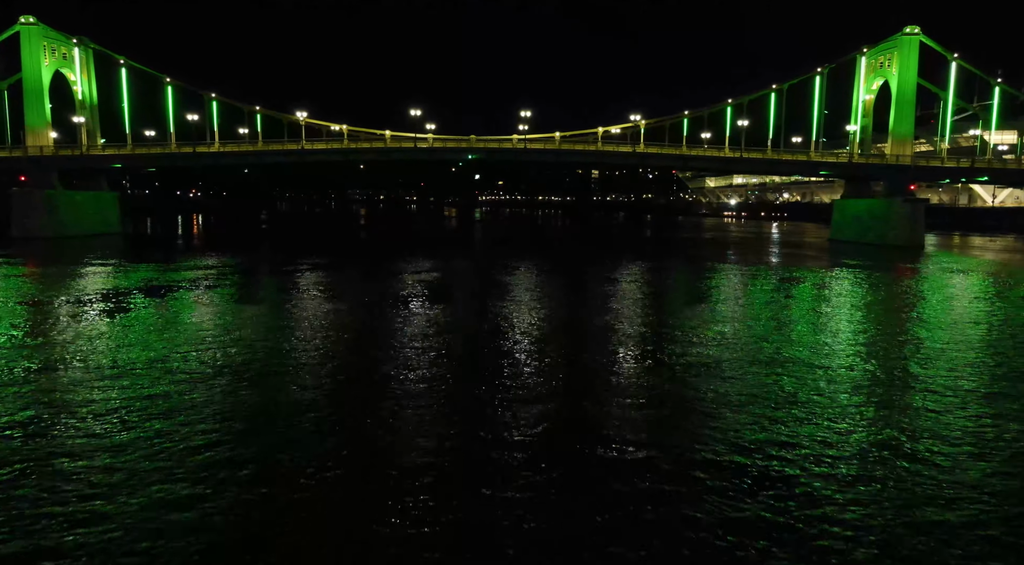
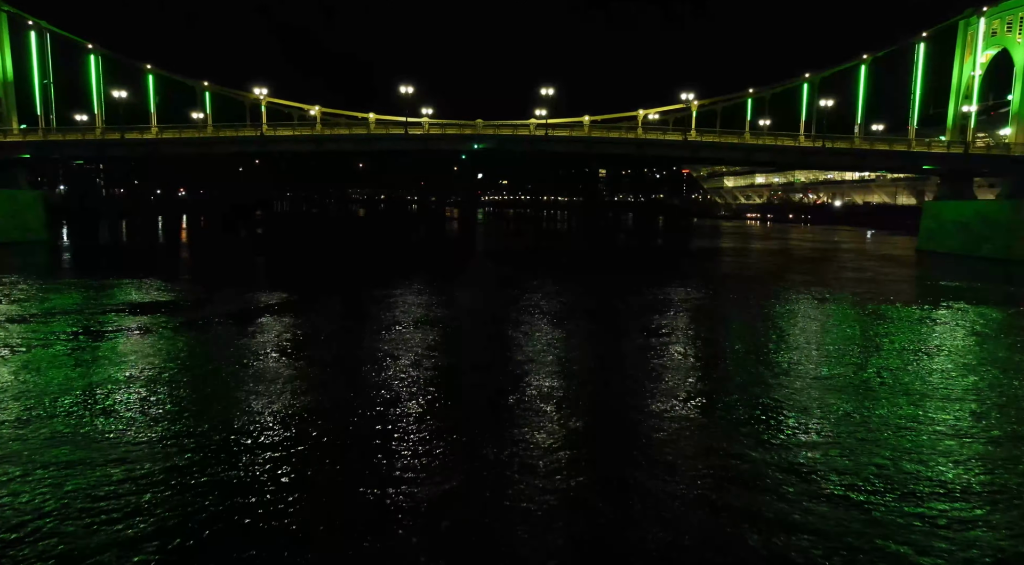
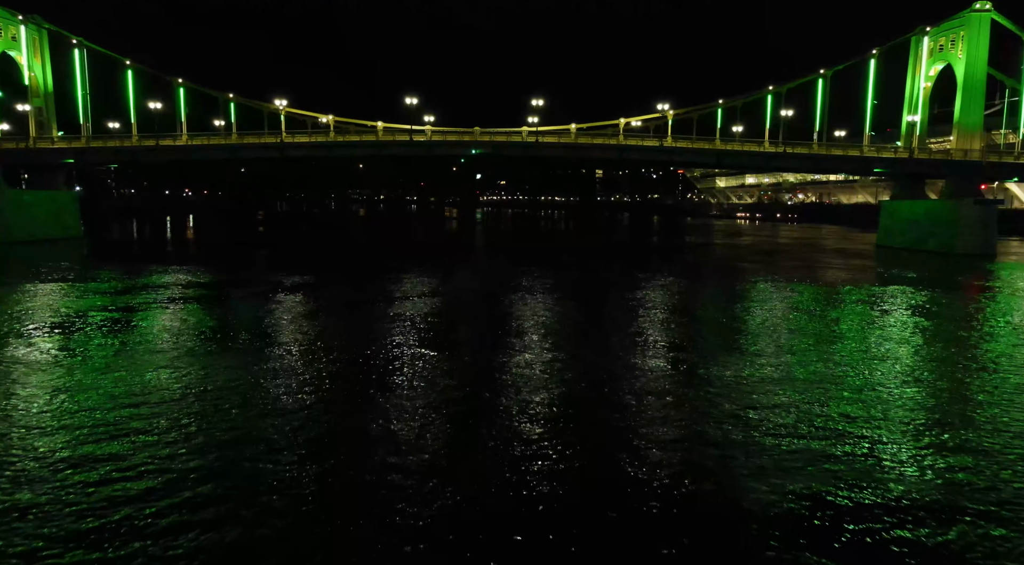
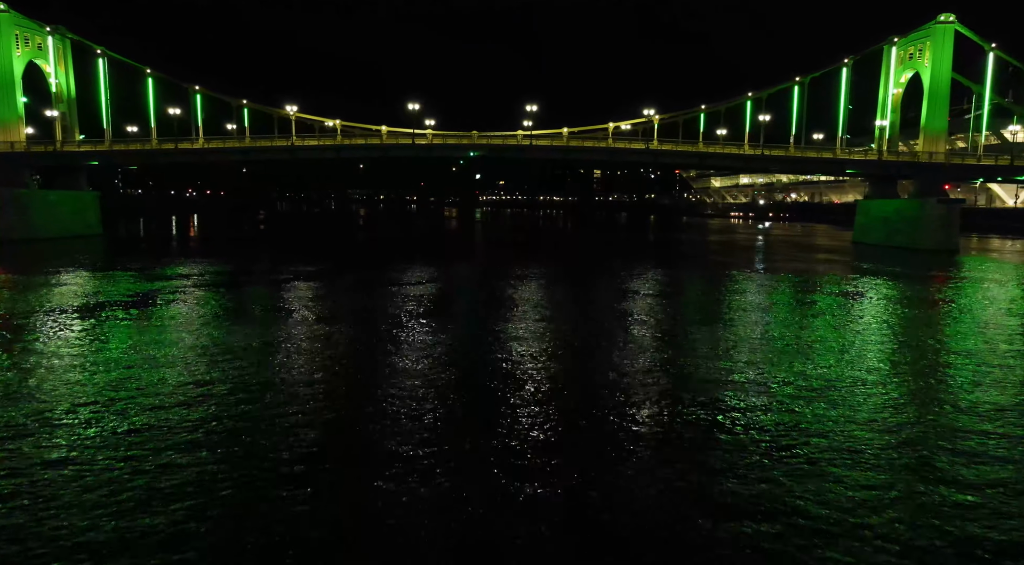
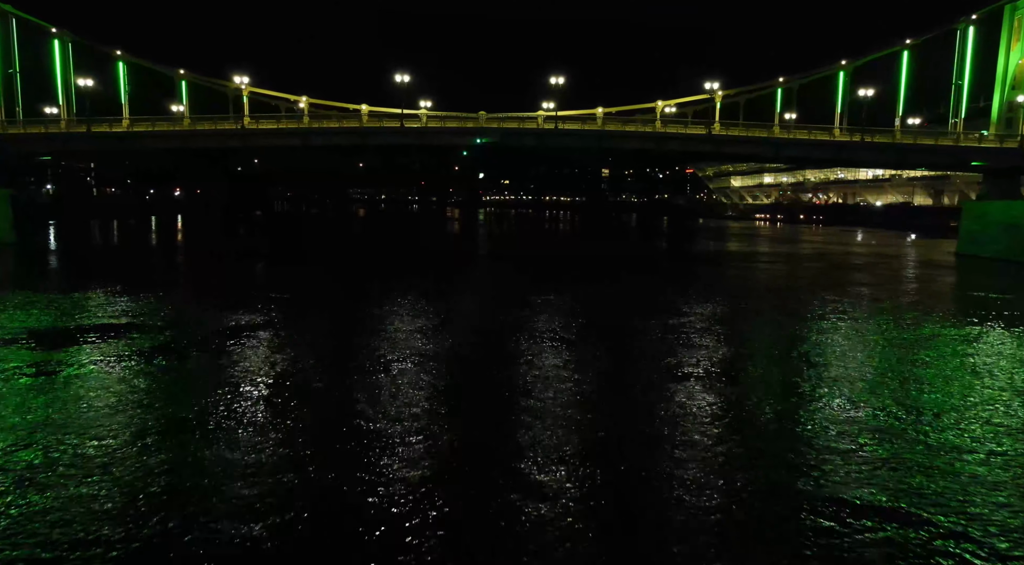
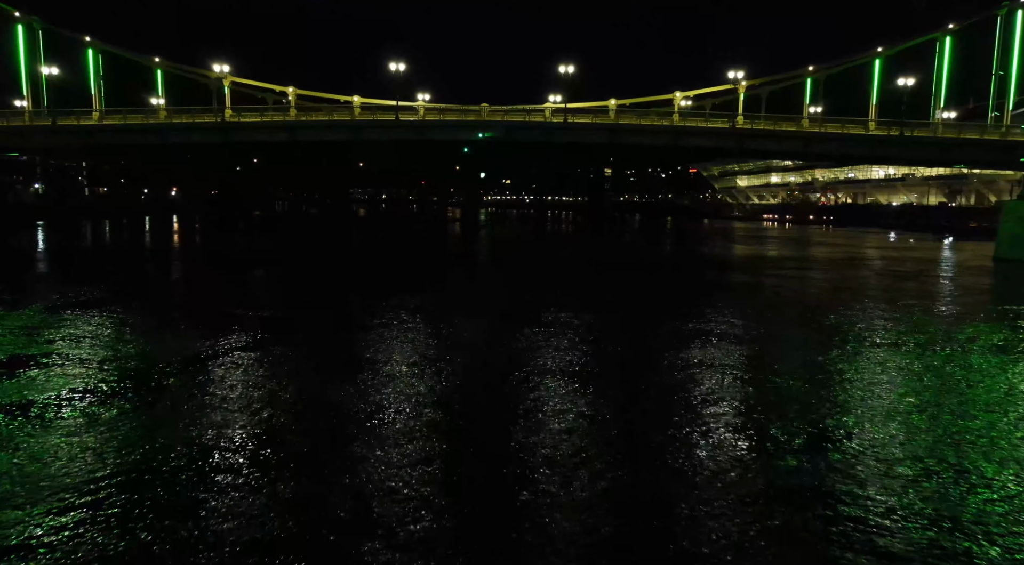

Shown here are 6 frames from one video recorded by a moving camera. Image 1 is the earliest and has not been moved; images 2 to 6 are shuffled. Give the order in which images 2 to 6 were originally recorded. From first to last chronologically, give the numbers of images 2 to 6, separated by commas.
4, 3, 2, 5, 6
